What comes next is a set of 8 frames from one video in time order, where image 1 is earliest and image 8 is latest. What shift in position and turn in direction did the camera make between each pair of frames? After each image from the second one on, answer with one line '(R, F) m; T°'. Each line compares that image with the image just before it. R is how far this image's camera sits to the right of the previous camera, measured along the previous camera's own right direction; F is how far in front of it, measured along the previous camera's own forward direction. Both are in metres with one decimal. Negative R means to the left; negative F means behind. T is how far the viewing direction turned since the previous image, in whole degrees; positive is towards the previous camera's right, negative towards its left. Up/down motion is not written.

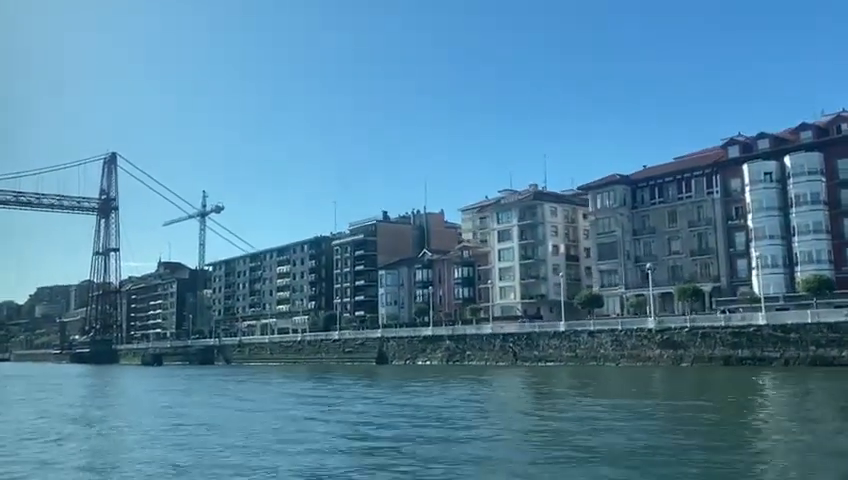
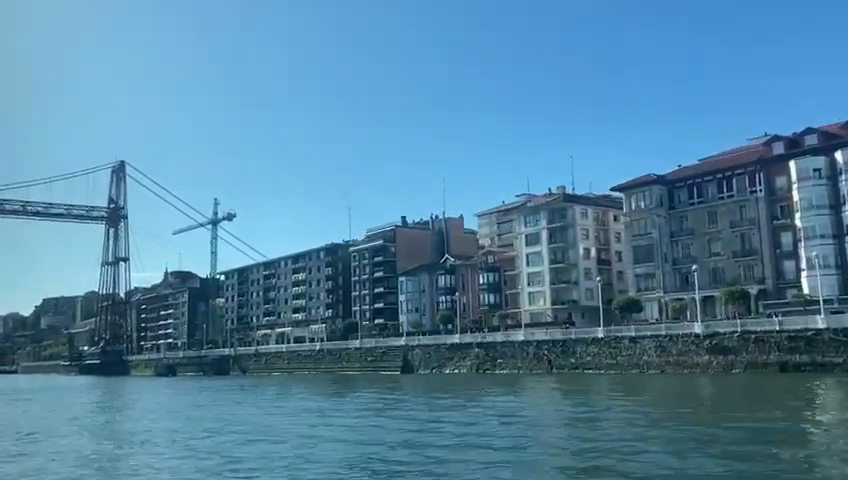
(-3.0, +3.5) m; 0°
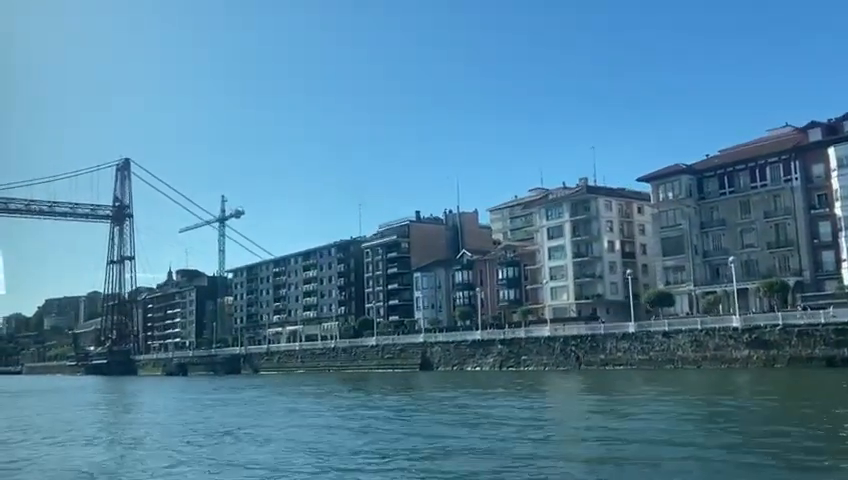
(-2.4, +2.8) m; 0°
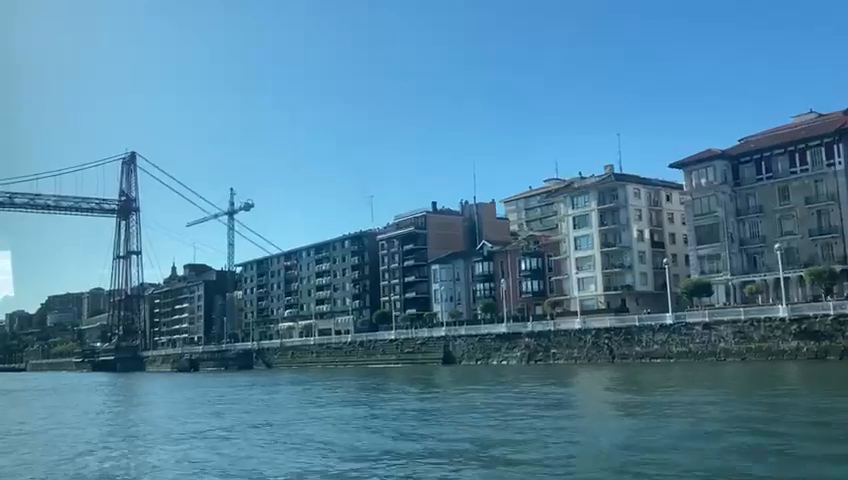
(-2.8, +3.1) m; 0°
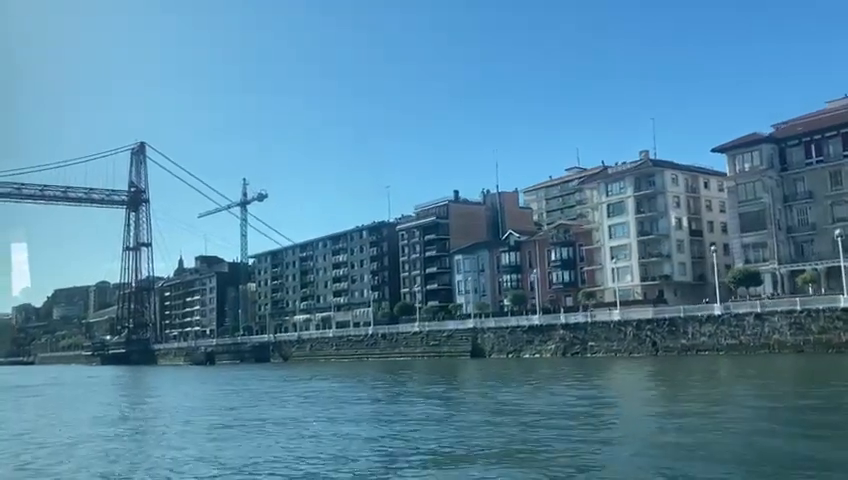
(-3.0, +3.6) m; 0°
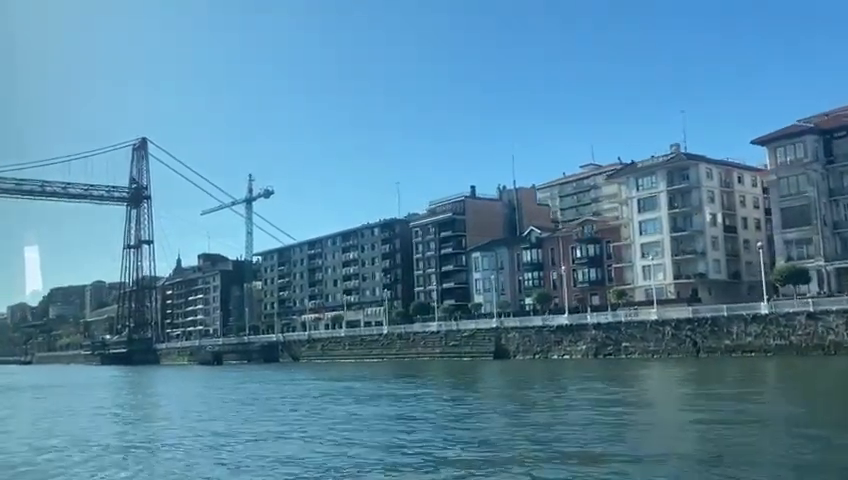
(-3.2, +4.0) m; 0°
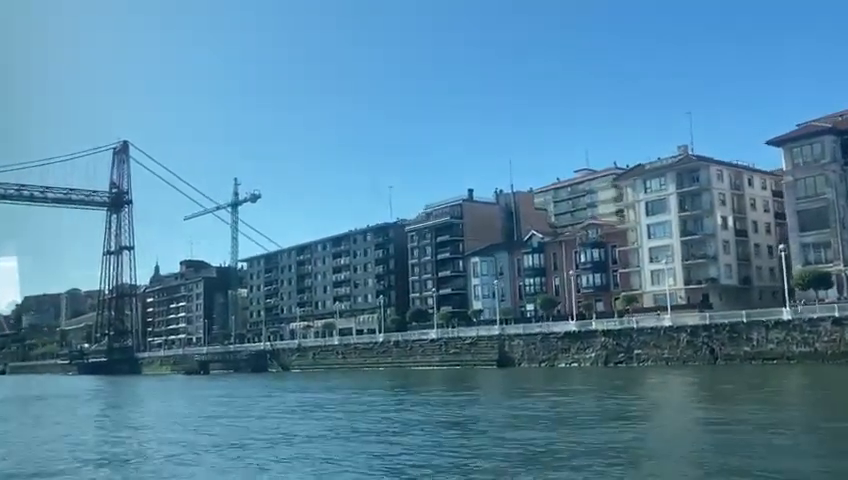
(-2.6, +3.5) m; +2°
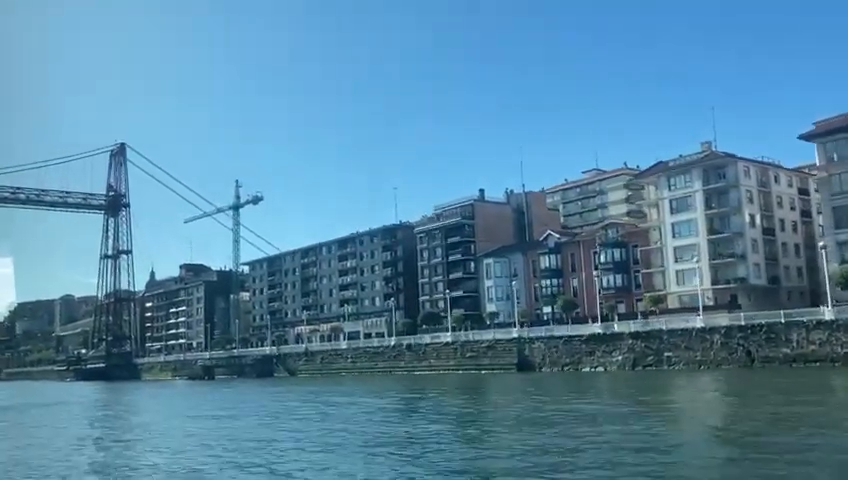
(-2.6, +3.2) m; 0°
